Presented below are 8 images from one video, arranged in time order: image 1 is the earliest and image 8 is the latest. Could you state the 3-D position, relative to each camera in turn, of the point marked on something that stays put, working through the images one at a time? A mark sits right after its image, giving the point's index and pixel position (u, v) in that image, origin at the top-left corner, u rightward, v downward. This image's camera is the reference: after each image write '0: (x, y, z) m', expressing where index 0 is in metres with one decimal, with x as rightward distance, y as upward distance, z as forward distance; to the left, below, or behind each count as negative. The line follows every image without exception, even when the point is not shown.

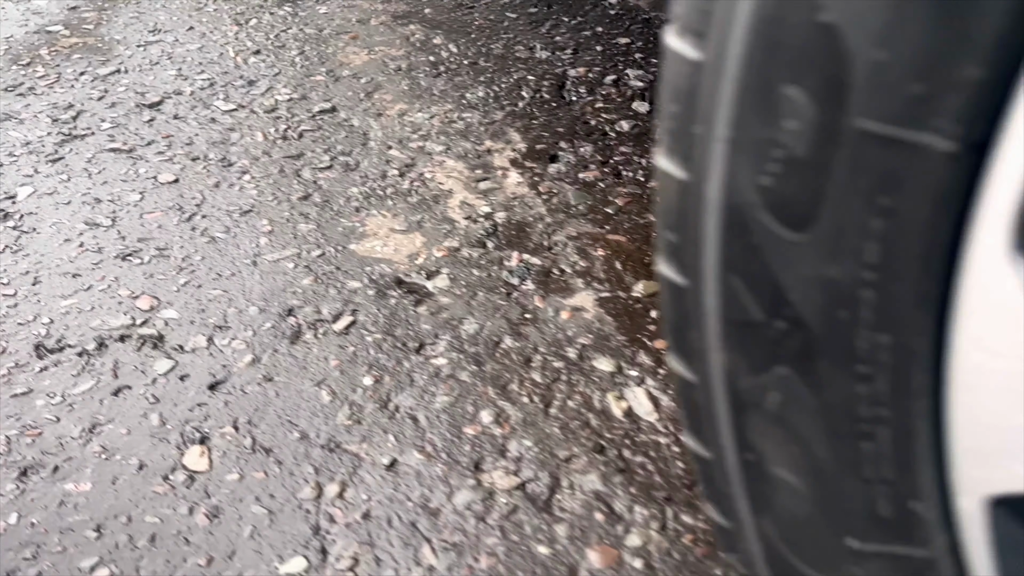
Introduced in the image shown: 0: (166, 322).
0: (-0.3, 0.0, +0.7) m
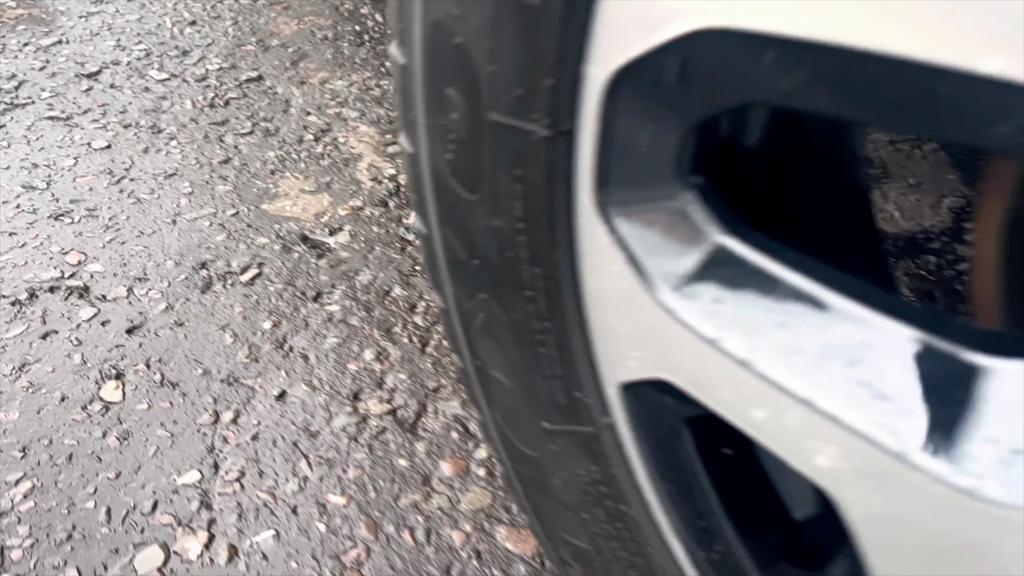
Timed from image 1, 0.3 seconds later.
0: (-0.4, 0.0, +0.7) m
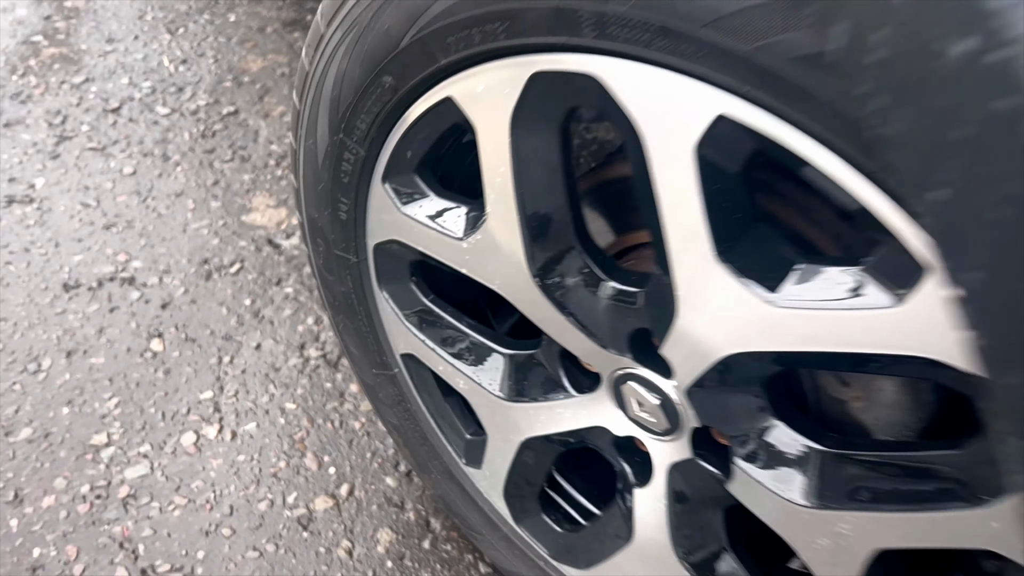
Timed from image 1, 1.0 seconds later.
0: (-0.5, 0.0, +1.2) m
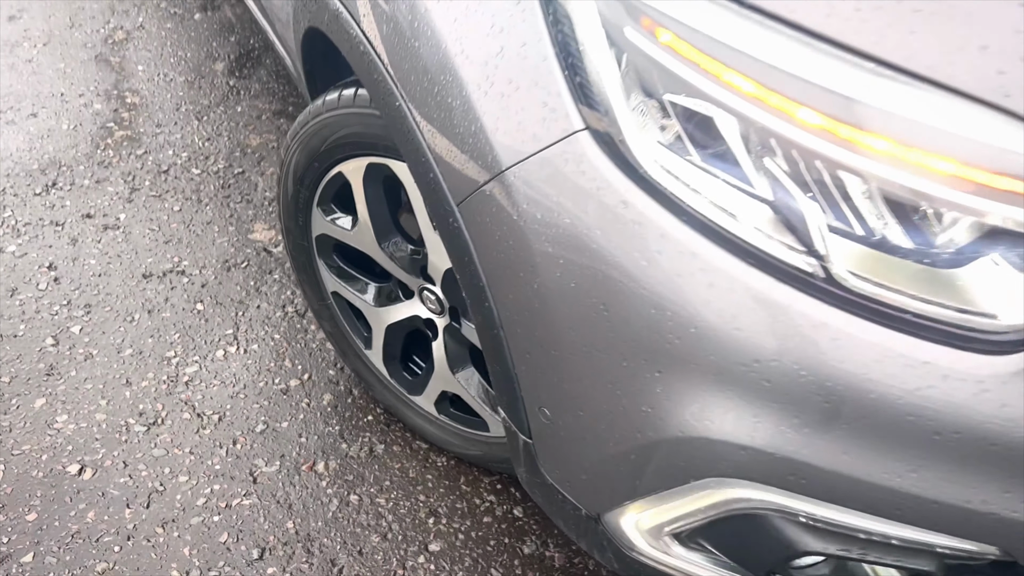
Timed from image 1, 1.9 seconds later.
0: (-0.8, +0.1, +2.0) m
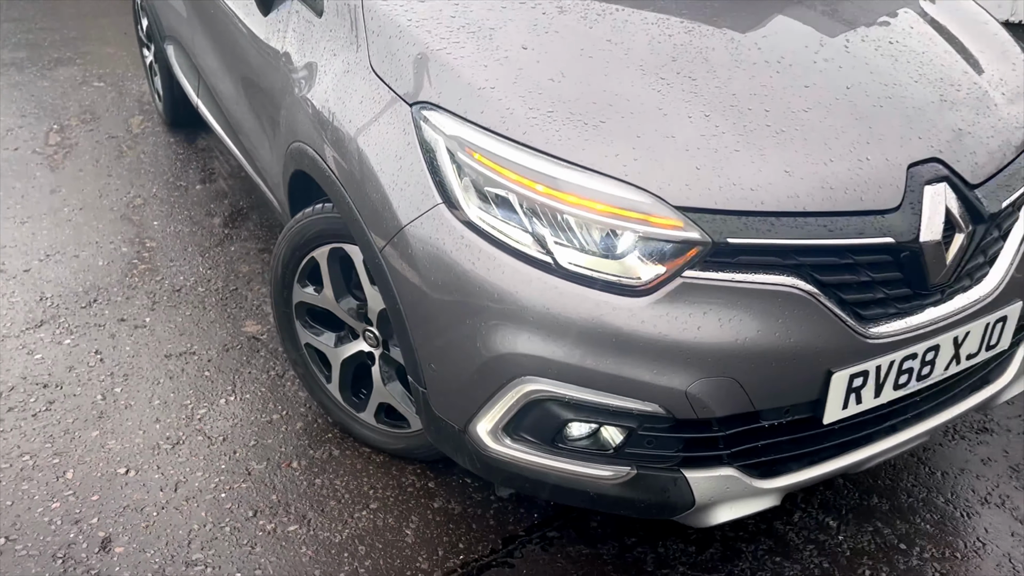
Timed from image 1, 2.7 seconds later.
0: (-1.0, -0.2, +2.8) m
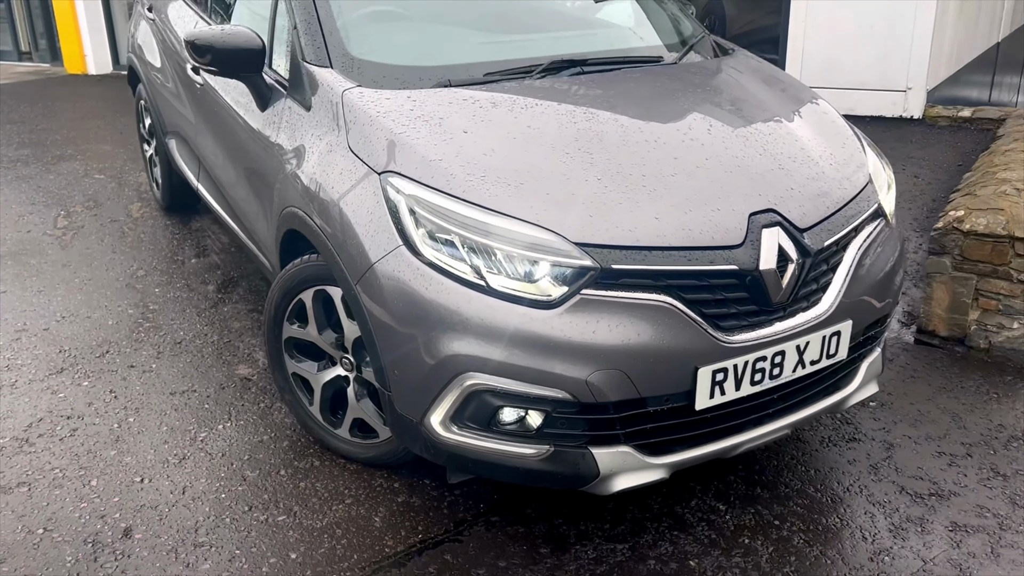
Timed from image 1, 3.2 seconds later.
0: (-1.2, -0.4, +3.3) m
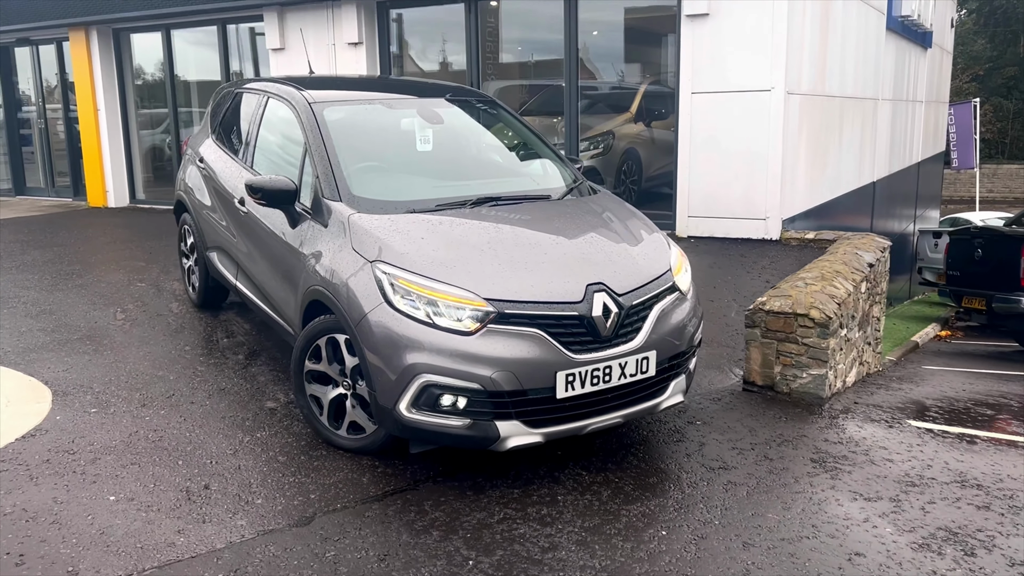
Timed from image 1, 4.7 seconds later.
0: (-1.5, -0.7, +4.8) m
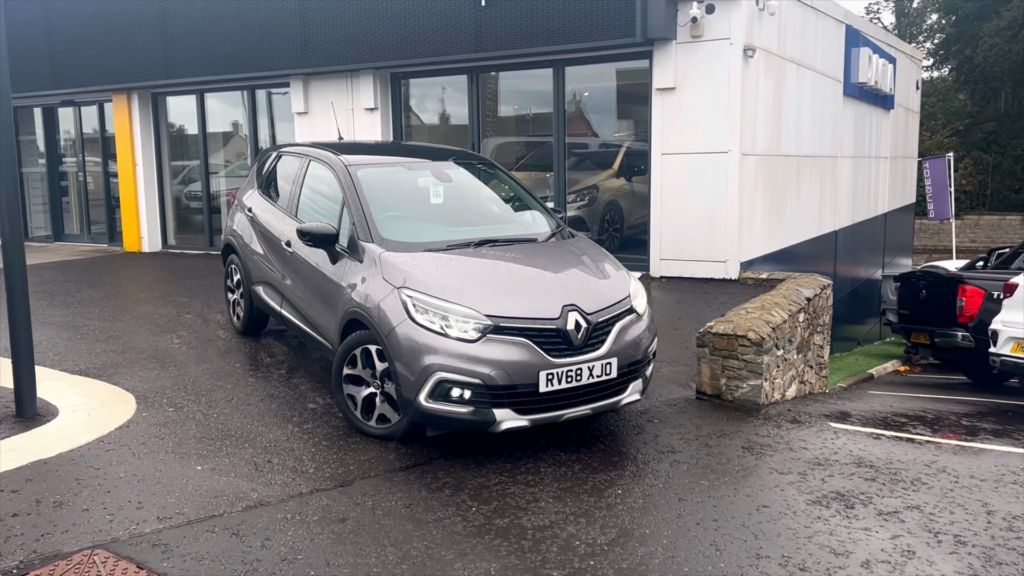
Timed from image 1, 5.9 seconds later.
0: (-1.5, -0.9, +6.0) m
